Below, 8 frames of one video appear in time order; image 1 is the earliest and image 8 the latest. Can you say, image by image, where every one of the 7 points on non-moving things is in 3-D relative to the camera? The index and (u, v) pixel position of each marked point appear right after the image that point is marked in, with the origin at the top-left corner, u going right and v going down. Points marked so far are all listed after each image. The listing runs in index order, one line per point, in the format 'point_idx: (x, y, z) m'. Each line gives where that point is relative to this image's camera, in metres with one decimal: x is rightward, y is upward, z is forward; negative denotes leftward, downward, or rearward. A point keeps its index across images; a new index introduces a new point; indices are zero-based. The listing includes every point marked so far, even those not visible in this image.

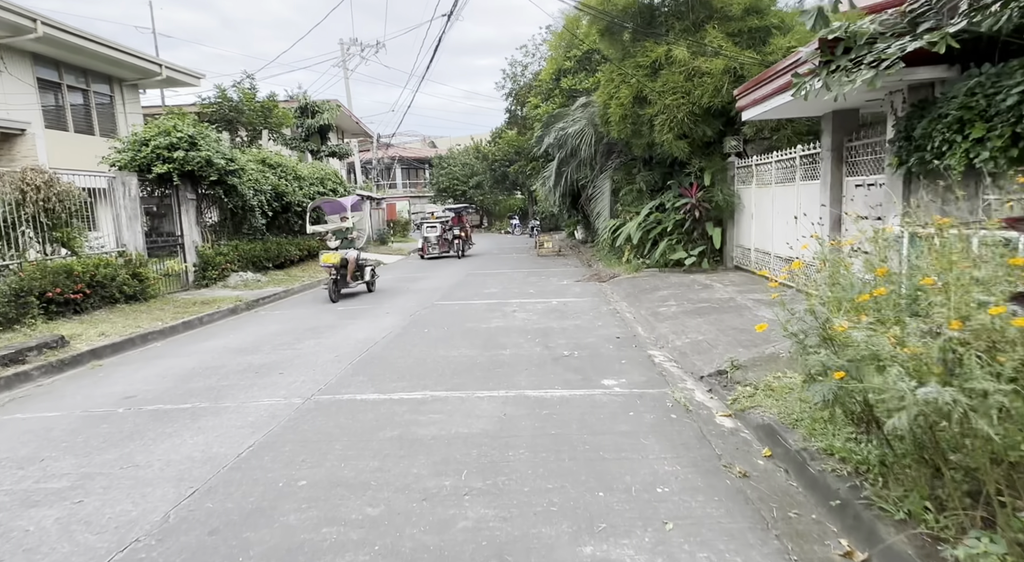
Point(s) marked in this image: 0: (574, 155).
0: (+1.5, +3.2, +15.0) m
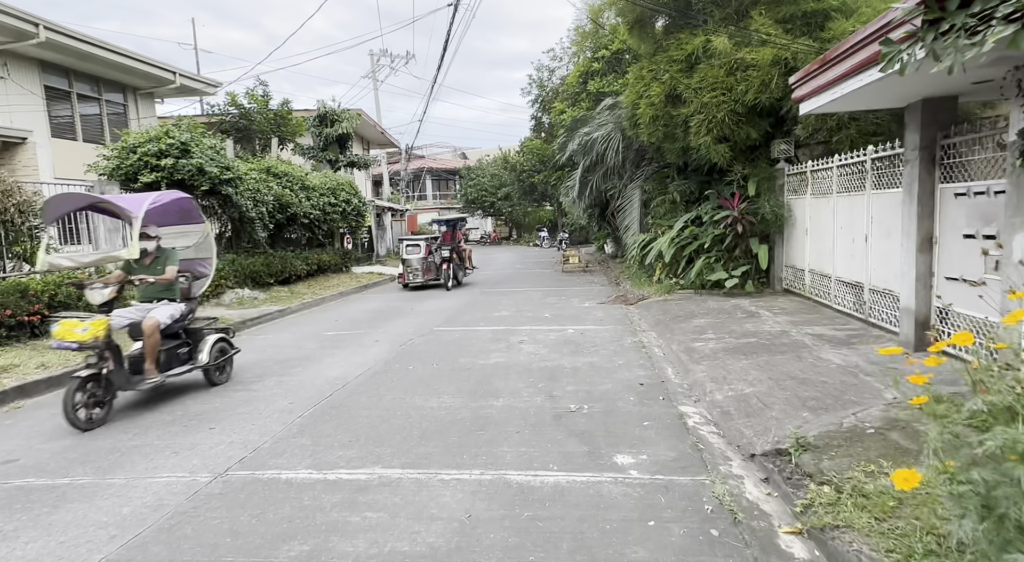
0: (+2.0, +2.7, +13.7) m
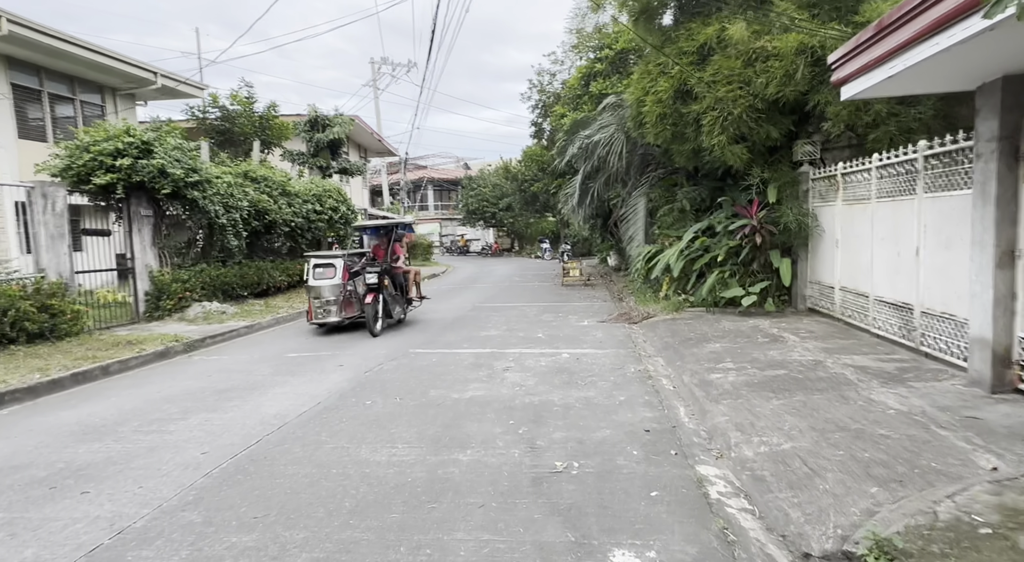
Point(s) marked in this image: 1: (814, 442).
0: (+1.9, +2.4, +12.7) m
1: (+1.9, -1.0, +3.7) m
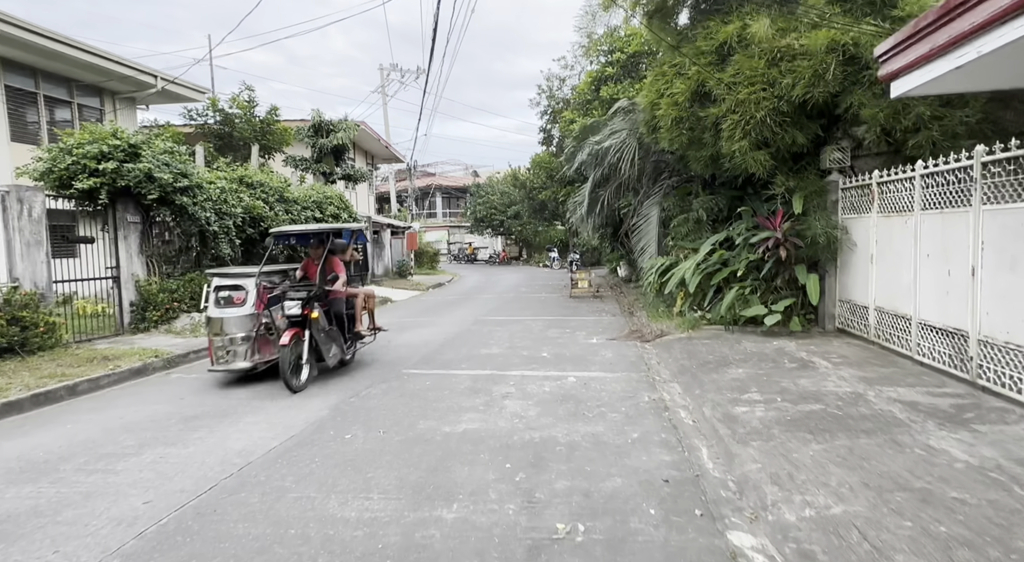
0: (+2.0, +2.1, +12.1) m
1: (+1.8, -1.1, +3.0) m
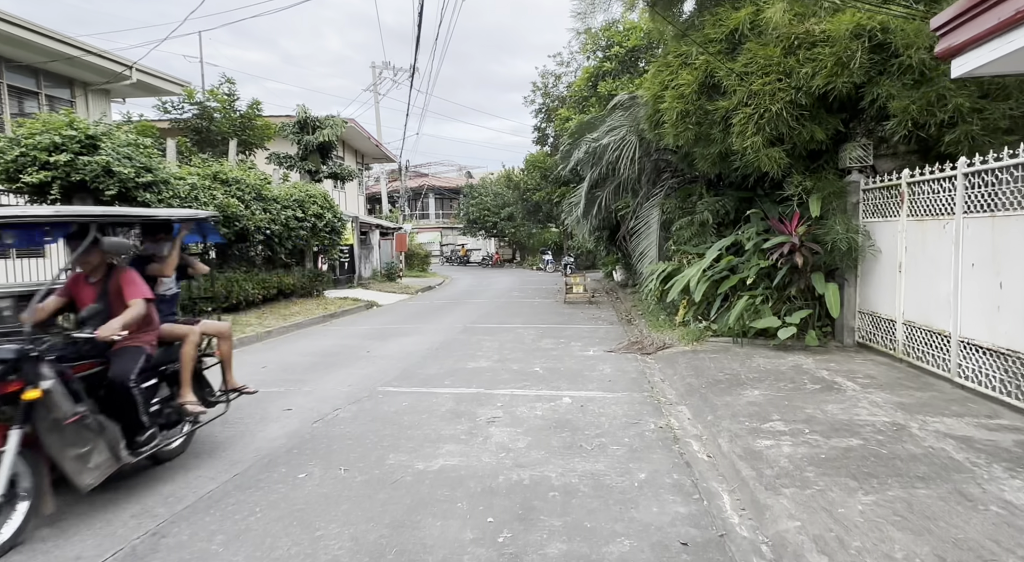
0: (+1.9, +2.0, +11.4) m
1: (+1.7, -1.2, +2.3) m
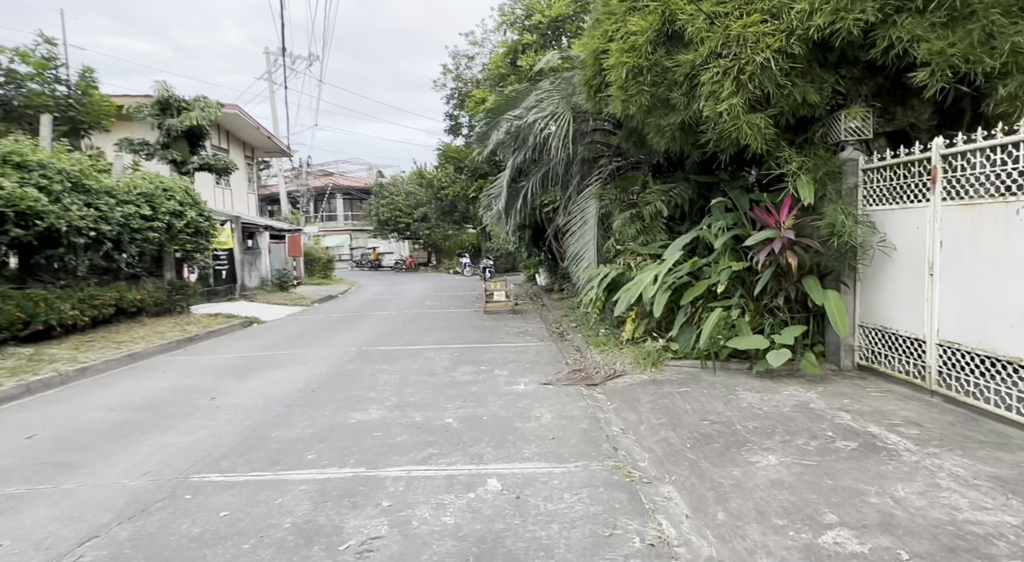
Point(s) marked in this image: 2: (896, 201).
0: (+0.4, +1.9, +9.5) m
1: (+1.5, -1.3, +0.5) m
2: (+3.3, +0.7, +5.1) m
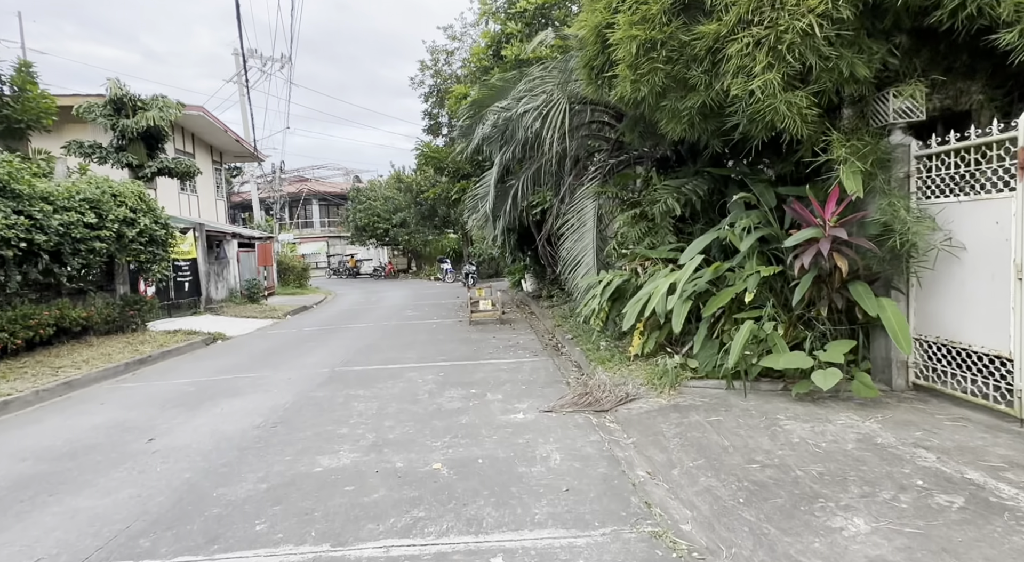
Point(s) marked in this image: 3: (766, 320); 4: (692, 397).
0: (+0.2, +1.8, +8.6) m
1: (+1.7, -1.3, -0.4) m
2: (+3.2, +0.6, +4.3) m
3: (+2.2, -0.3, +5.1) m
4: (+1.6, -1.0, +5.3) m
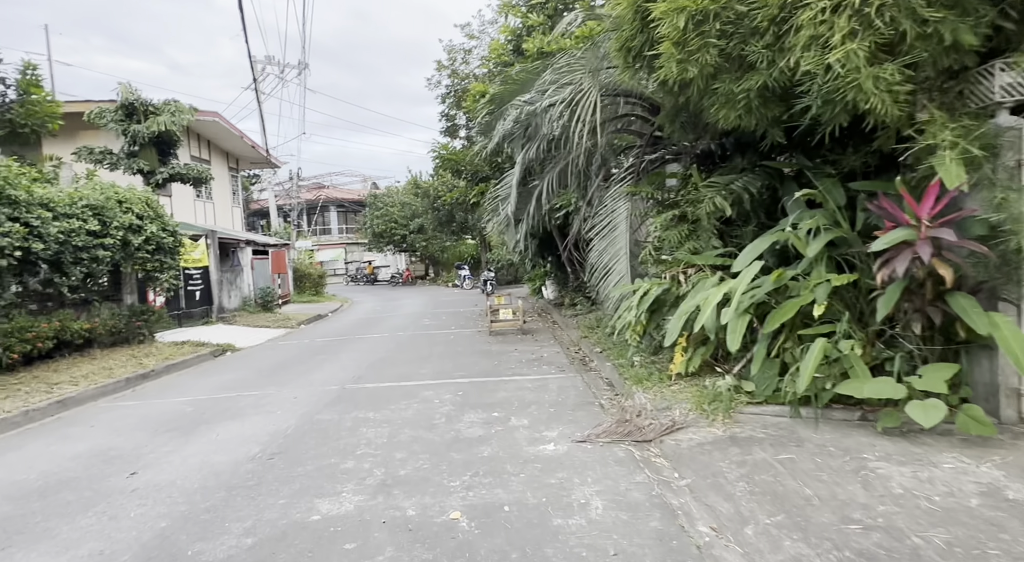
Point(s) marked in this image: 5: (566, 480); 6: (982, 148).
0: (+0.5, +1.6, +7.9) m
1: (+1.8, -1.4, -1.1) m
2: (+3.4, +0.6, +3.5) m
3: (+2.4, -0.4, +4.3) m
4: (+1.8, -1.1, +4.6) m
5: (+0.4, -1.3, +4.2) m
6: (+3.1, +0.9, +3.9) m
